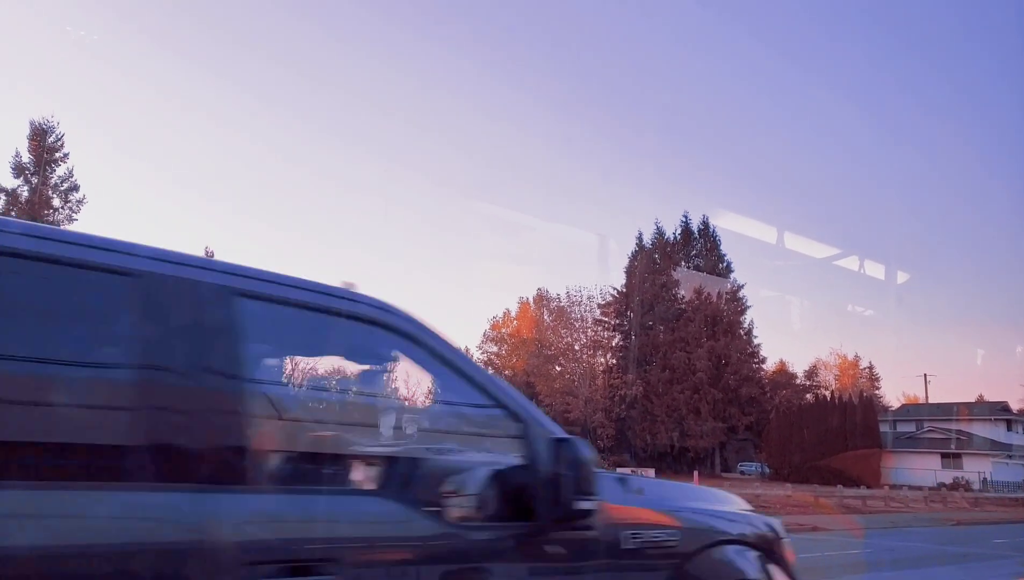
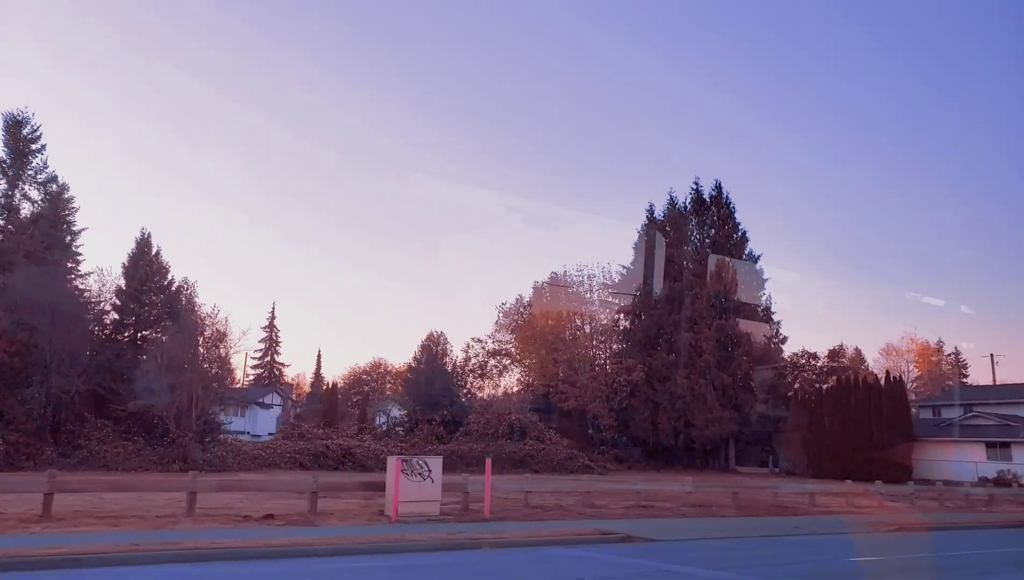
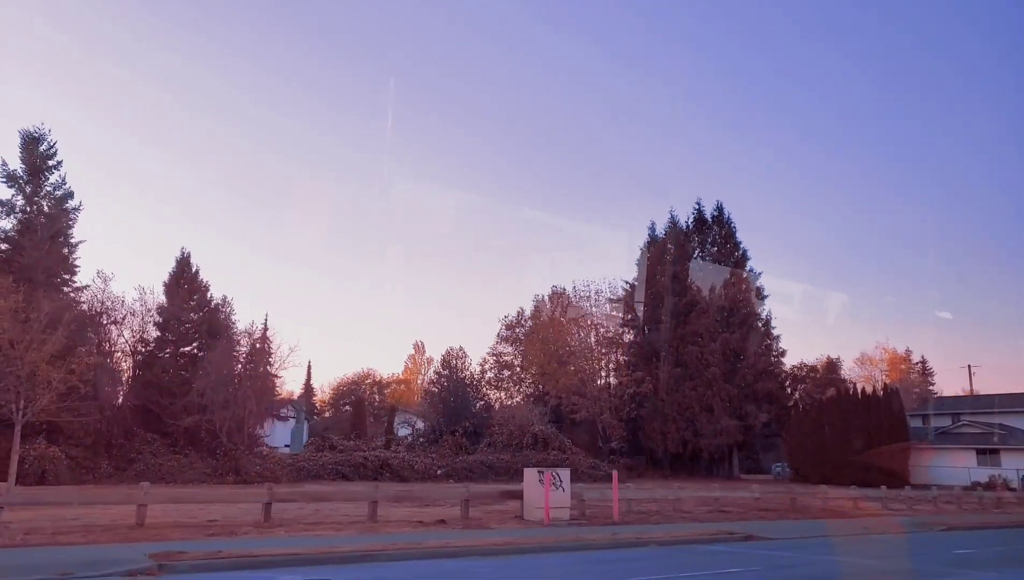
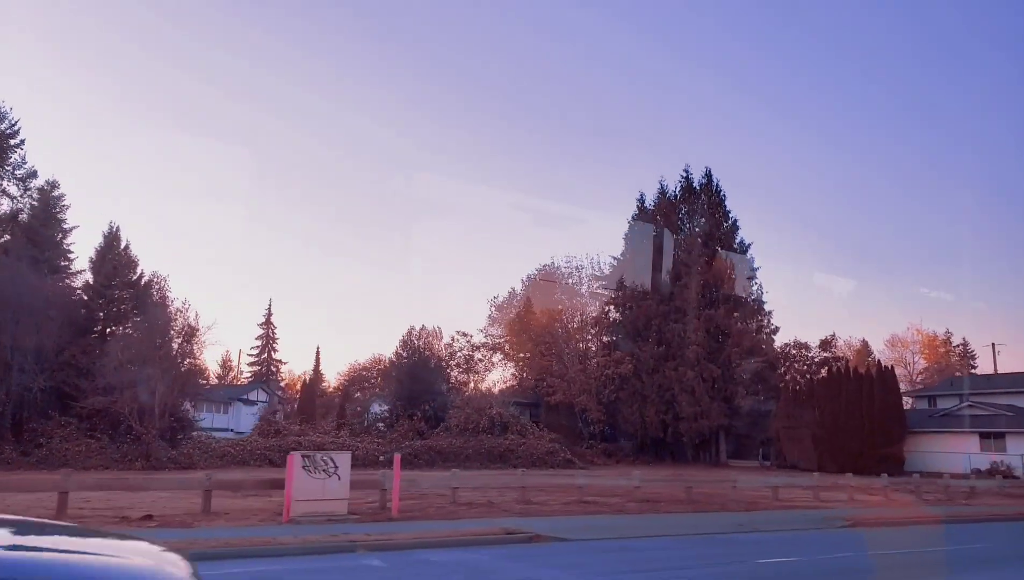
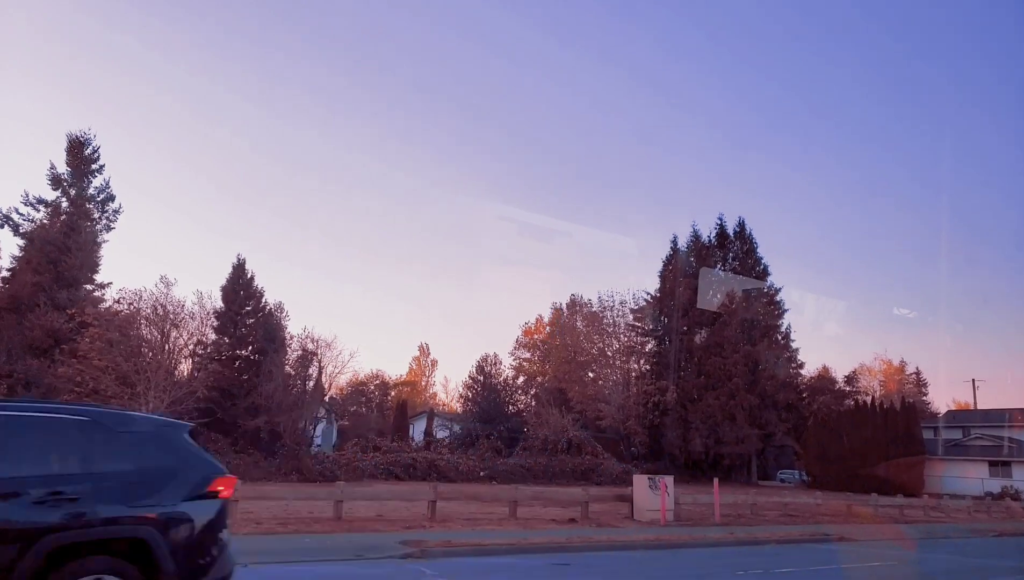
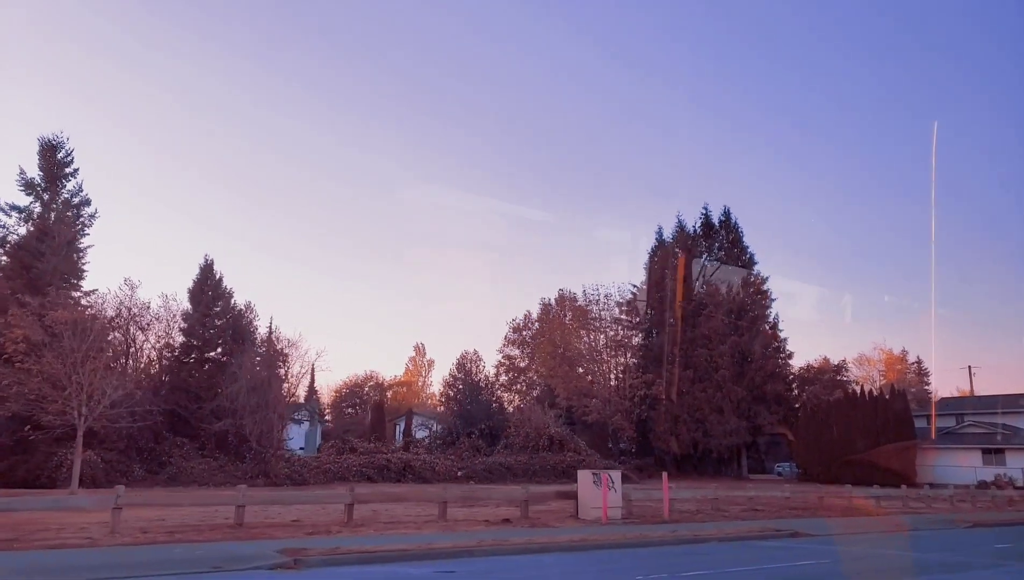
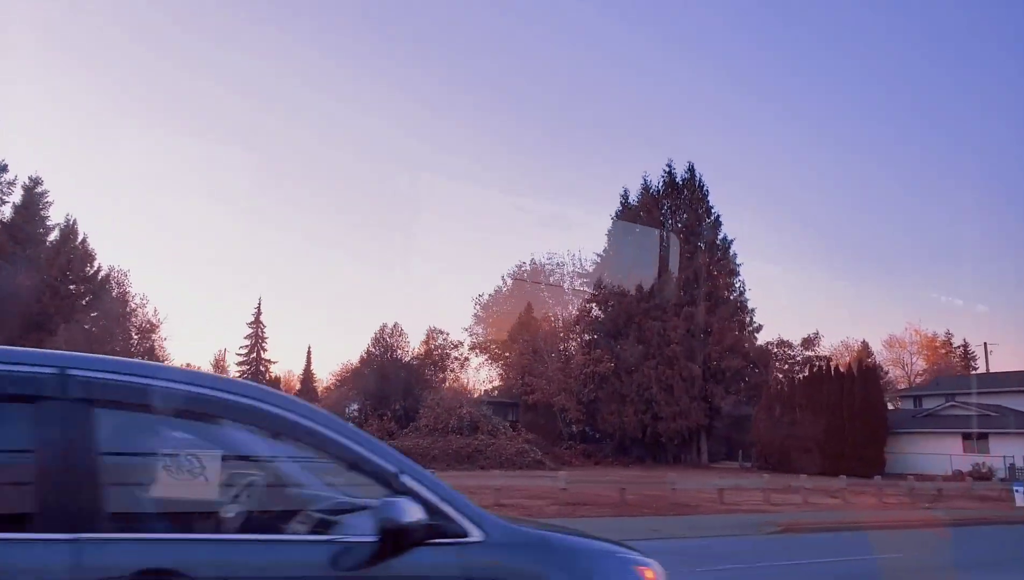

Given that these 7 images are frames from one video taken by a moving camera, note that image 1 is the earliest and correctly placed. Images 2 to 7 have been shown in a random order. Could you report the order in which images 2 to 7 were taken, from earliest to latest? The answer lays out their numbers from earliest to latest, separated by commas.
5, 6, 3, 2, 4, 7
